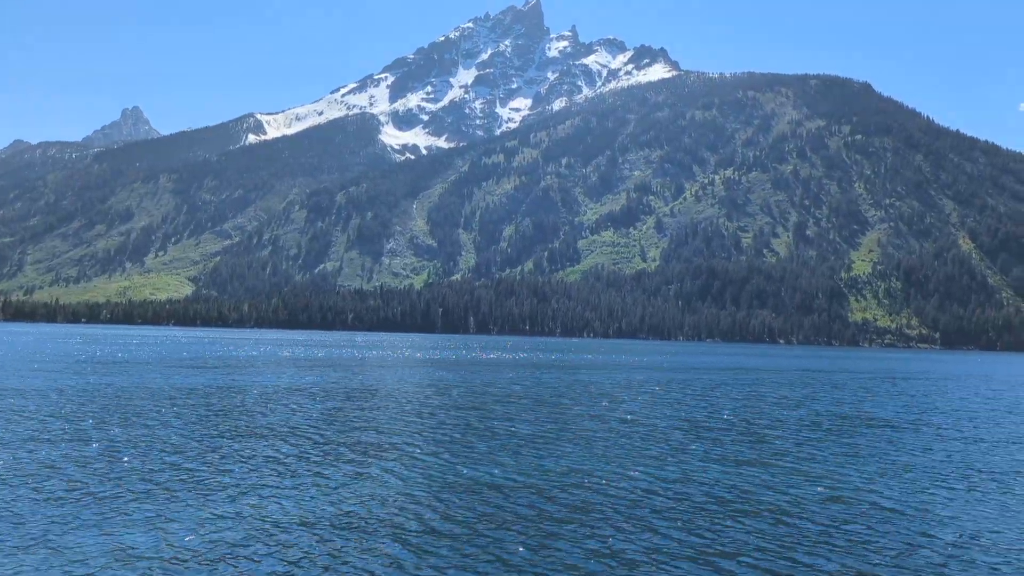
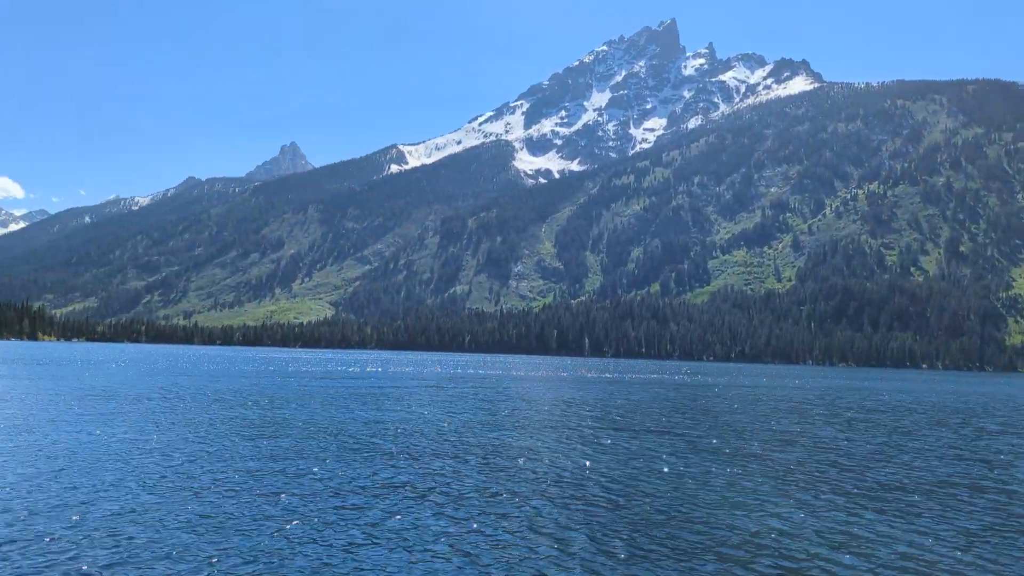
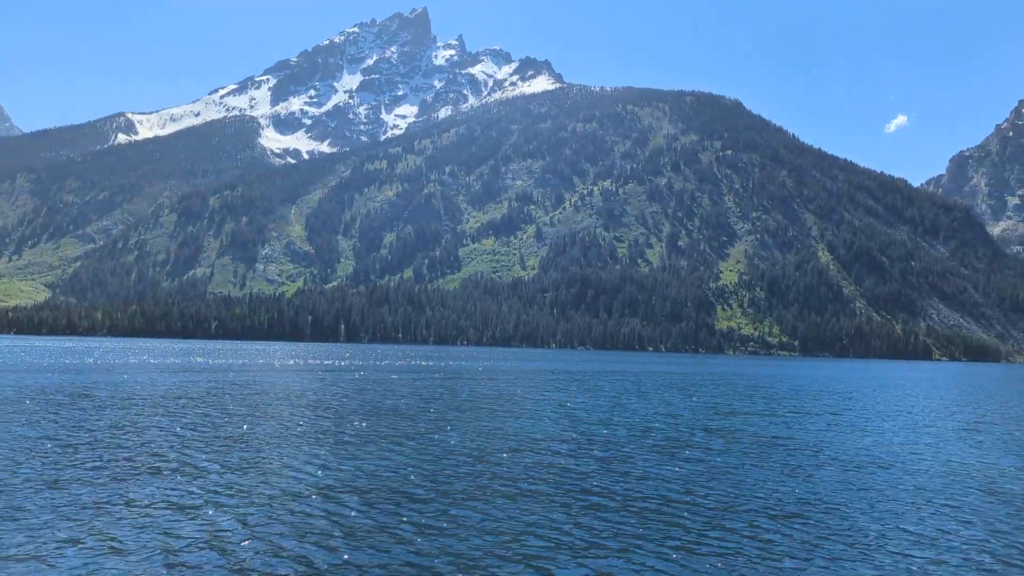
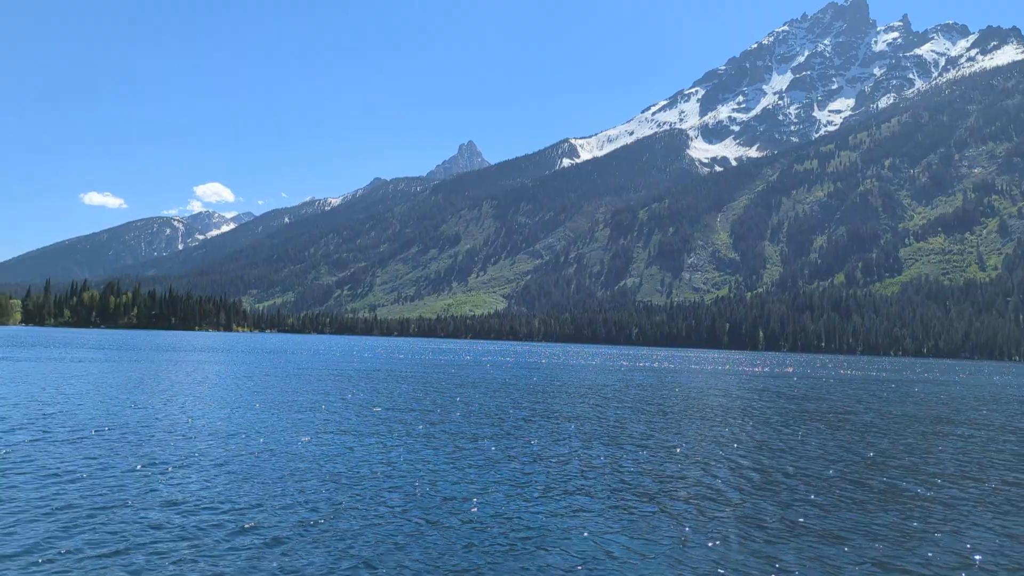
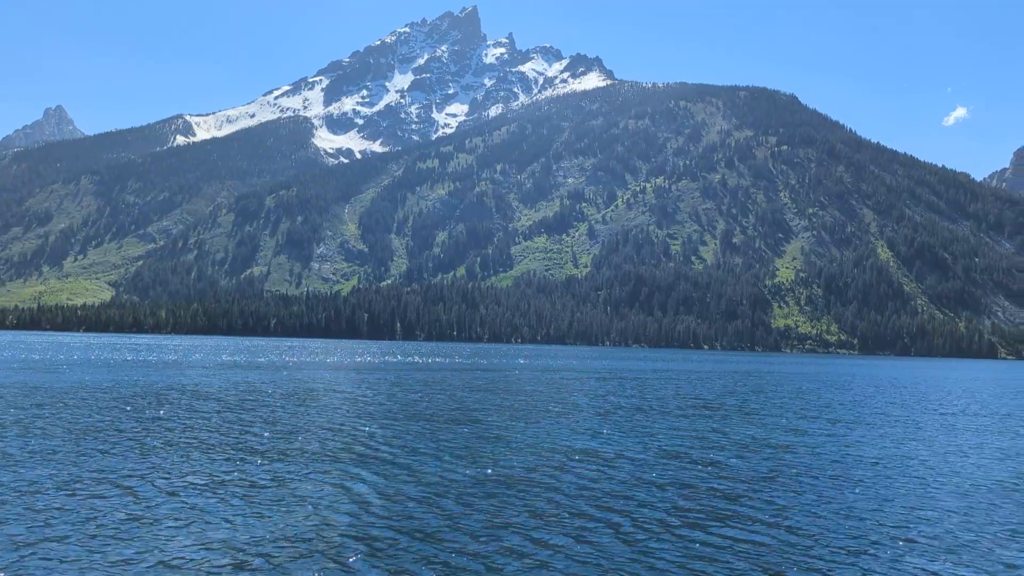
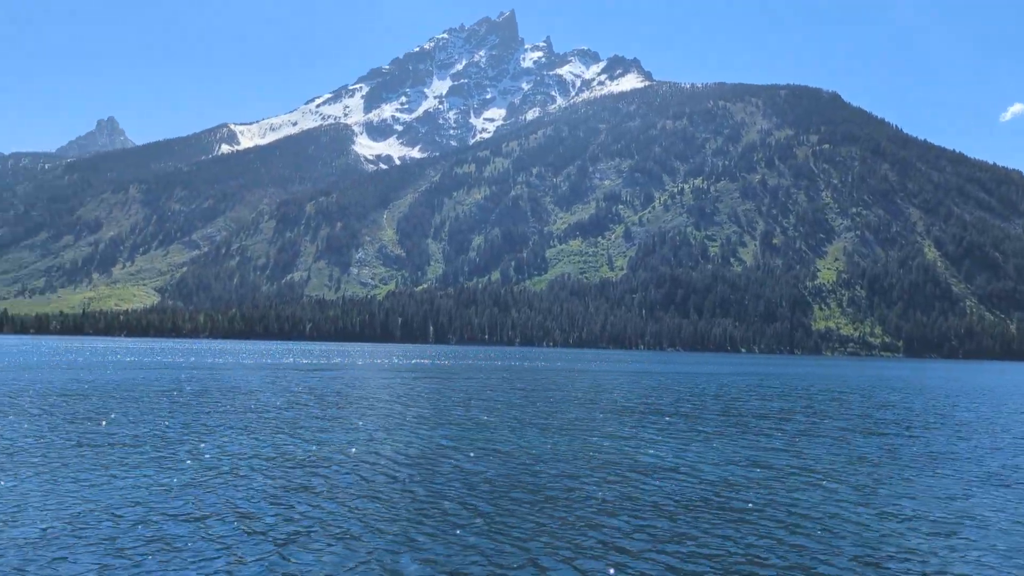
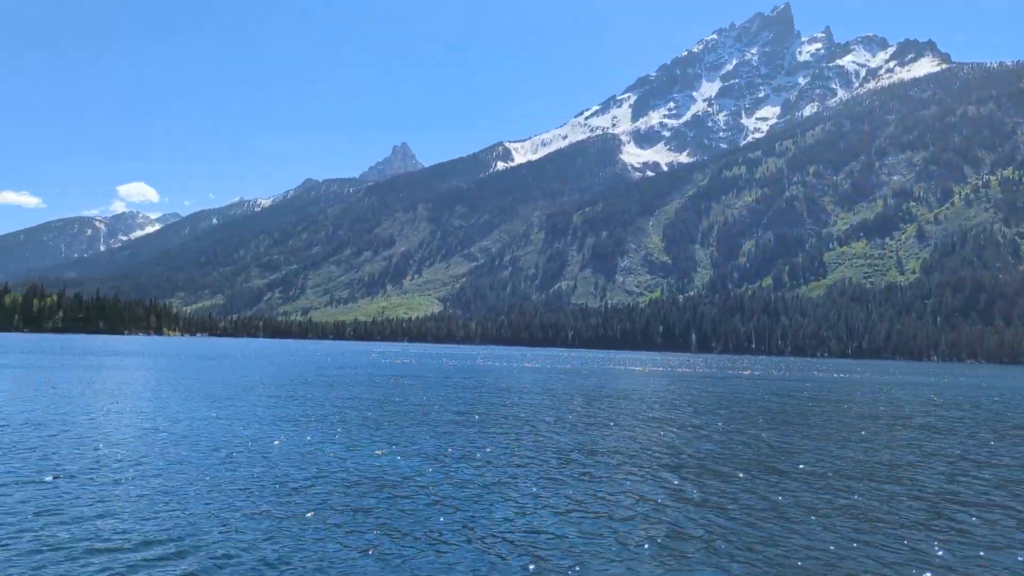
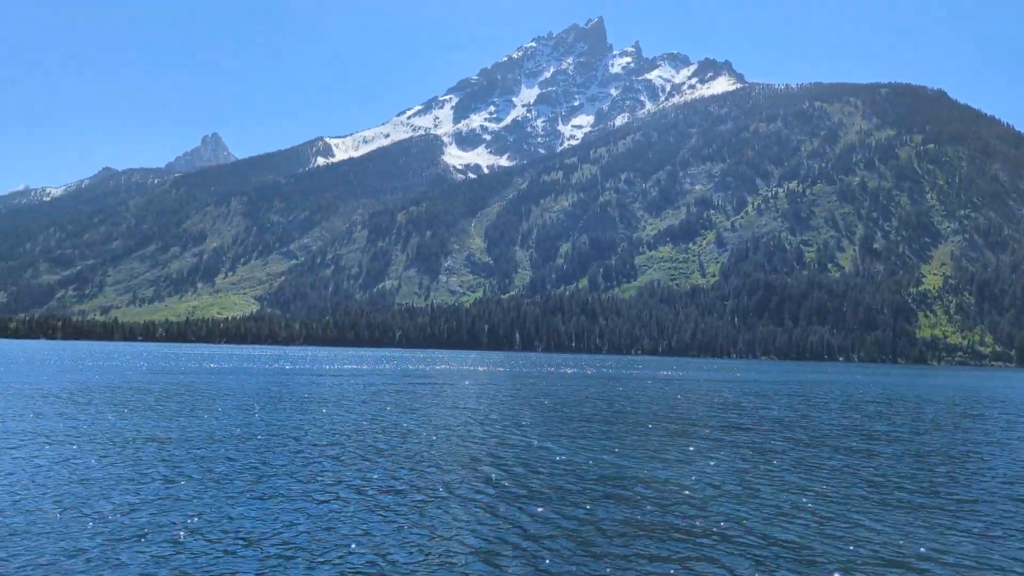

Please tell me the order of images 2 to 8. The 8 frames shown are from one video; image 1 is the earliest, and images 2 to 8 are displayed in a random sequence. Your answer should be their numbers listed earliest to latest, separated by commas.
5, 3, 6, 8, 2, 7, 4
